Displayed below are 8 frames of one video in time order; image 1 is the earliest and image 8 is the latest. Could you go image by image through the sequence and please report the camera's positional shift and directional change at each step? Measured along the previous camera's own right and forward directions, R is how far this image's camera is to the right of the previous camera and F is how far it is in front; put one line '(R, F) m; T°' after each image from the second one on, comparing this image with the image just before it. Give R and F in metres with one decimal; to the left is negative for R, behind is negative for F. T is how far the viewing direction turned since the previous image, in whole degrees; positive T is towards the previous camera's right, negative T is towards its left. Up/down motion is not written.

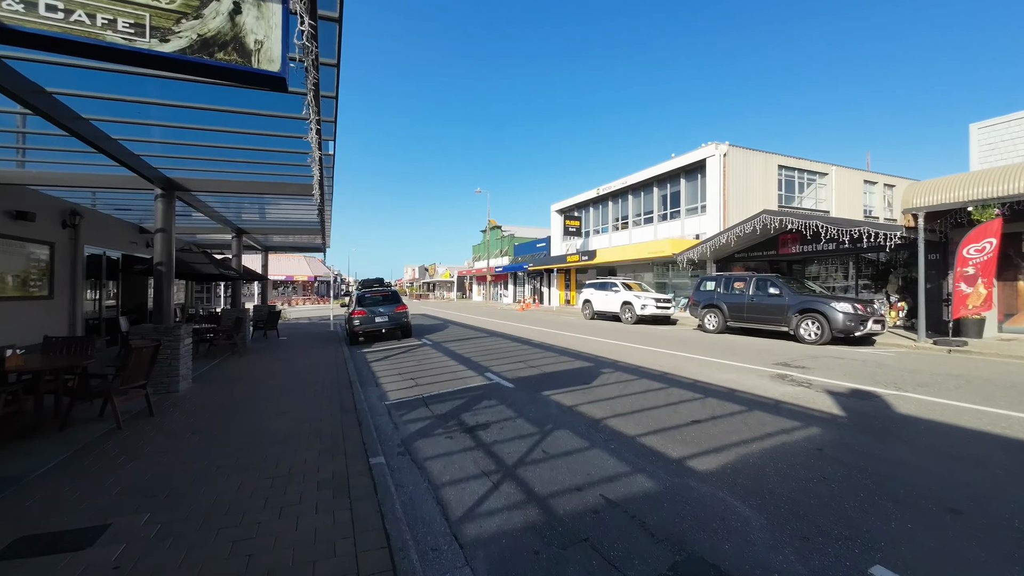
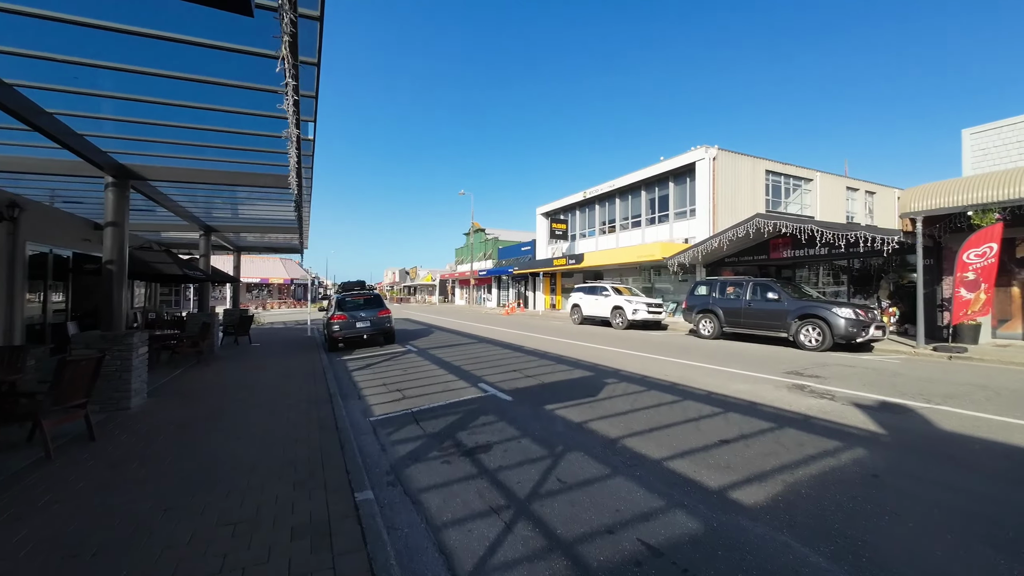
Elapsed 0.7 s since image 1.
(-0.3, +0.6) m; +3°
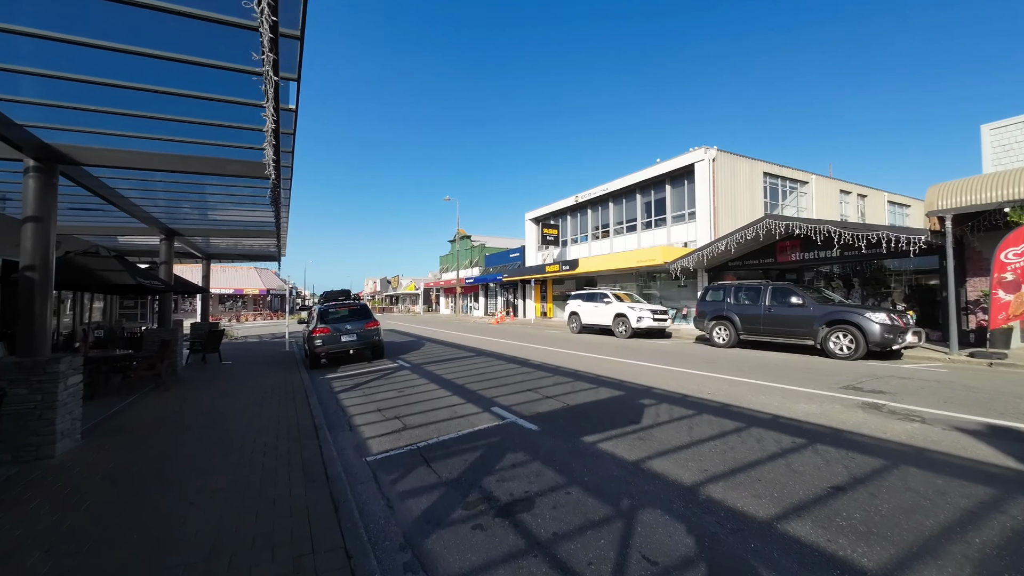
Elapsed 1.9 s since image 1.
(-0.6, +1.1) m; +2°
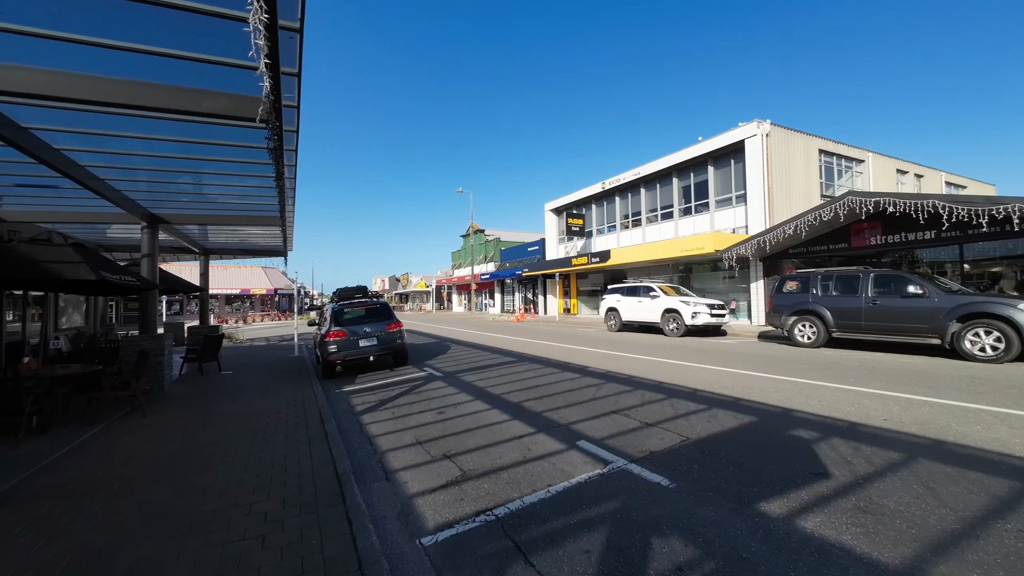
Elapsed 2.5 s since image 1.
(-1.0, +1.8) m; -1°
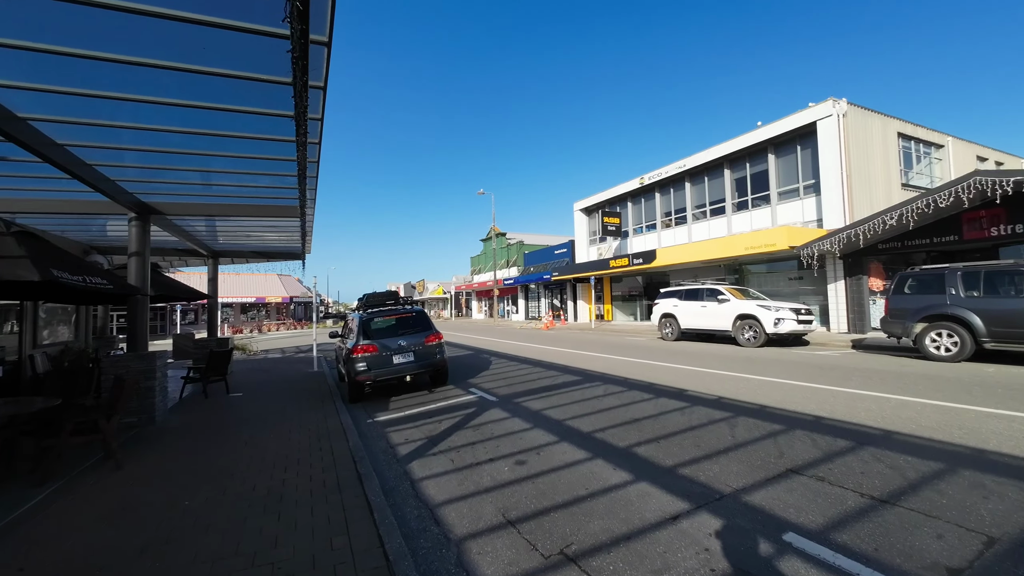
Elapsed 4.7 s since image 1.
(-1.0, +1.8) m; -2°
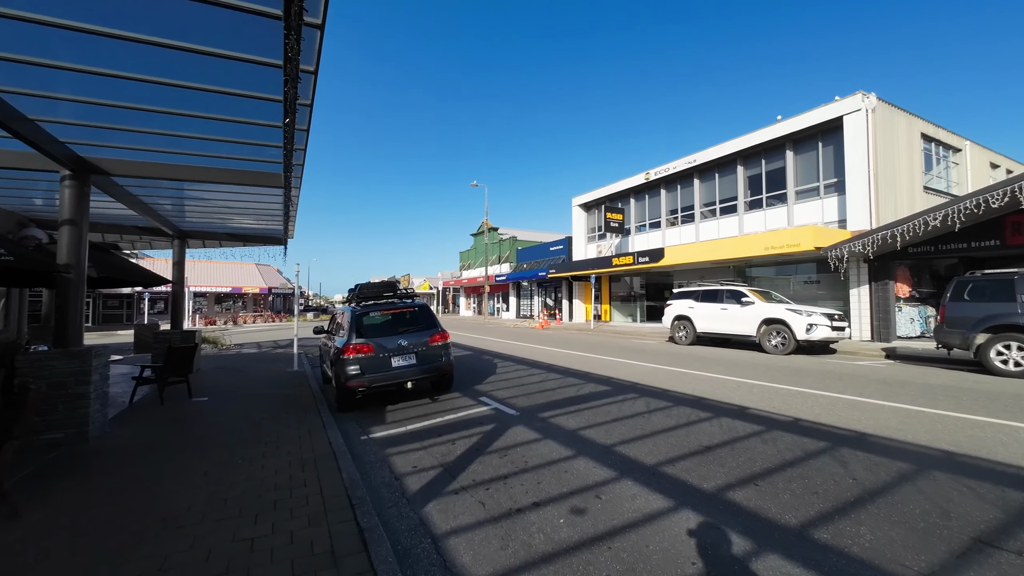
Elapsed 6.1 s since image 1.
(-0.6, +1.2) m; +2°
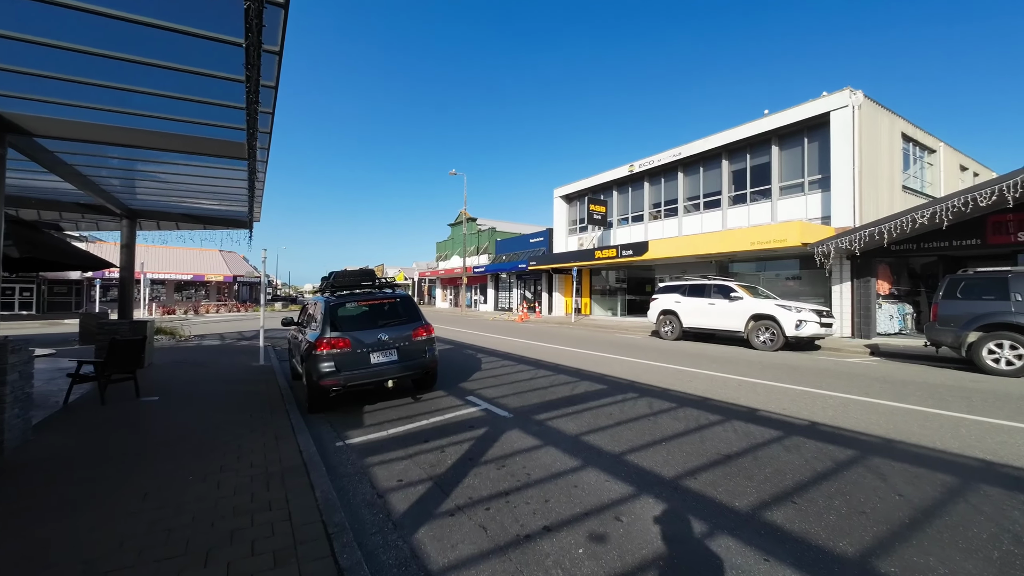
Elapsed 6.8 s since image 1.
(-0.3, +0.6) m; +3°
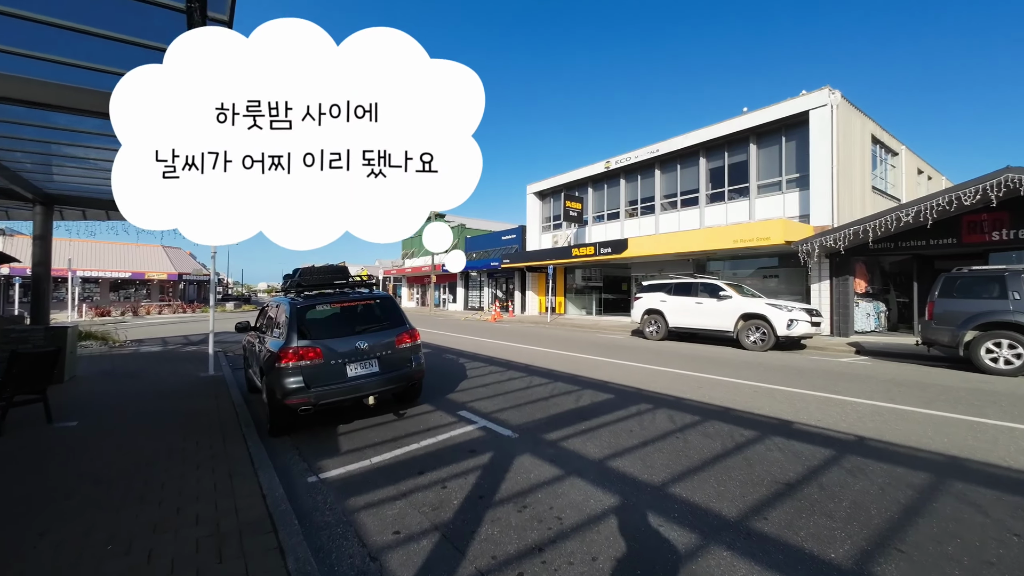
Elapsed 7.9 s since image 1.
(-0.5, +0.8) m; +5°
